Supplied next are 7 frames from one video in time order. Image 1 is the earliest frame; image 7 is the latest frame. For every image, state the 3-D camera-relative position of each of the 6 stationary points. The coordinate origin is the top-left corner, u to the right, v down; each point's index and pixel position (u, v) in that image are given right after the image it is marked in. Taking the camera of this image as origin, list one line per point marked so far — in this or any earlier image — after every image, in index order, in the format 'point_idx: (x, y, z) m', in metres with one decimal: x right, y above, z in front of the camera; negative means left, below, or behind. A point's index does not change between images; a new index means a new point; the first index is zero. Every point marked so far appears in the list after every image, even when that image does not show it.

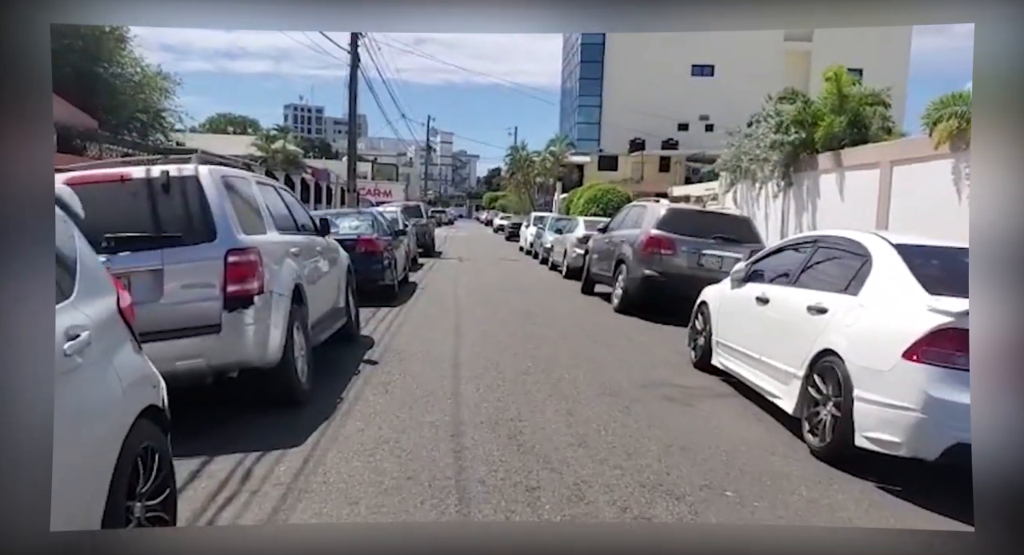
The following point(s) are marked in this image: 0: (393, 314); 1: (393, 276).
0: (-1.4, -0.4, +8.2) m
1: (-1.8, 0.0, +10.1) m
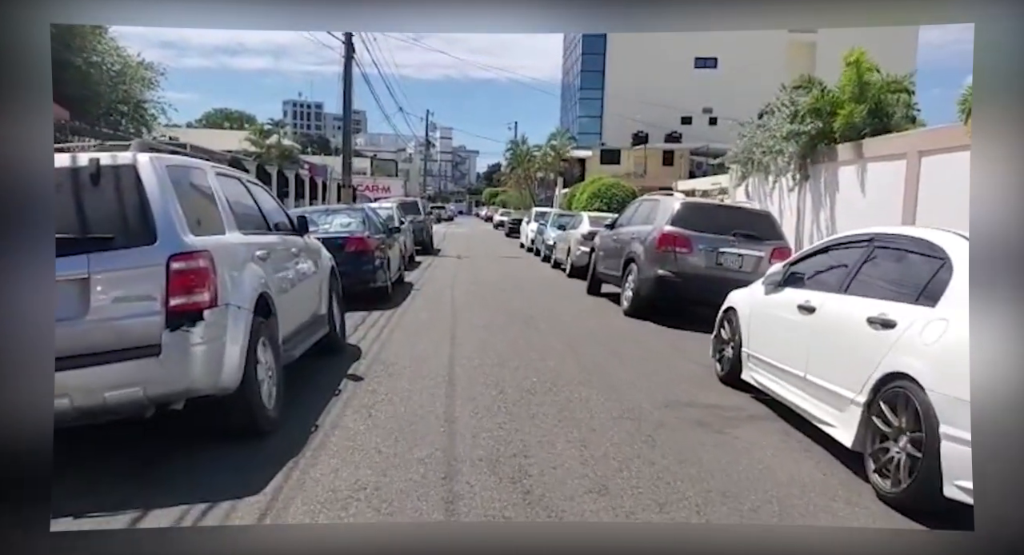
0: (-1.4, -0.4, +7.5) m
1: (-1.7, 0.0, +9.4) m
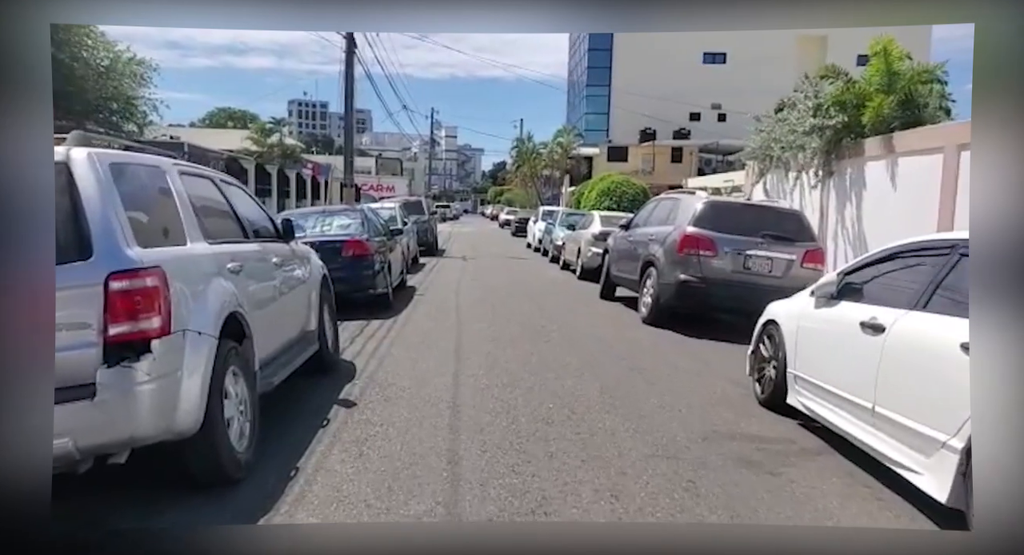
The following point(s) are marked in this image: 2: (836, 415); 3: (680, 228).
0: (-1.3, -0.5, +6.9) m
1: (-1.6, -0.1, +8.8) m
2: (+1.7, -0.7, +3.7) m
3: (+1.9, +0.6, +7.7) m
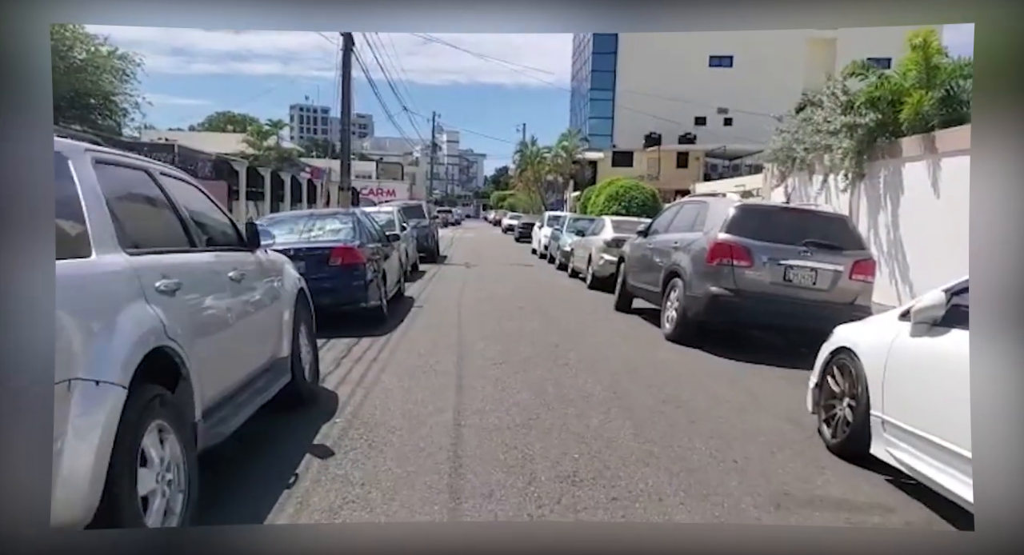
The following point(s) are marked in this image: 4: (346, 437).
0: (-1.2, -0.6, +6.1) m
1: (-1.5, -0.2, +8.0) m
2: (+1.8, -0.8, +2.8) m
3: (+2.0, +0.4, +6.8) m
4: (-0.9, -0.9, +3.8) m
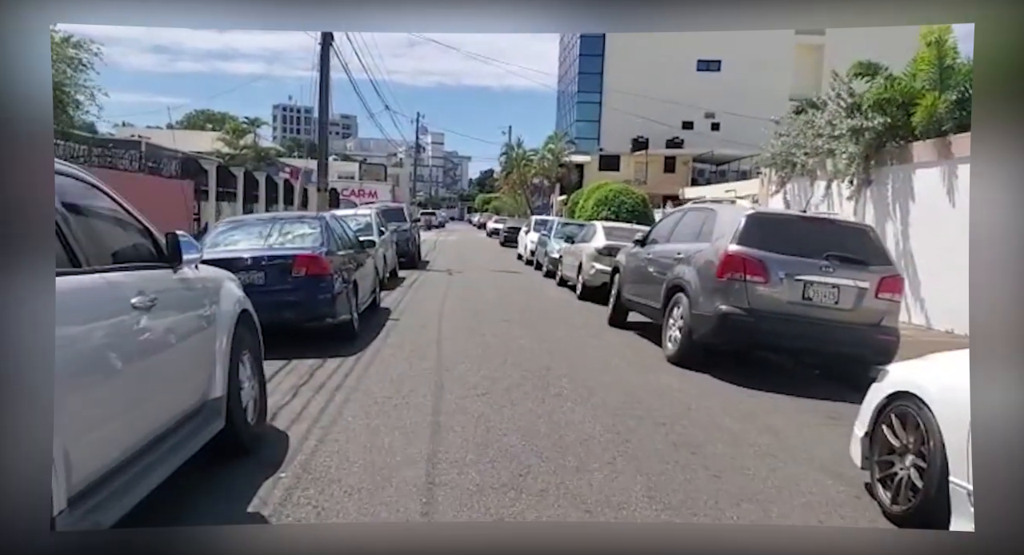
0: (-1.3, -0.7, +5.3) m
1: (-1.7, -0.3, +7.2) m
2: (+1.8, -1.0, +2.1) m
3: (+1.9, +0.3, +6.2) m
4: (-1.0, -1.0, +3.0) m
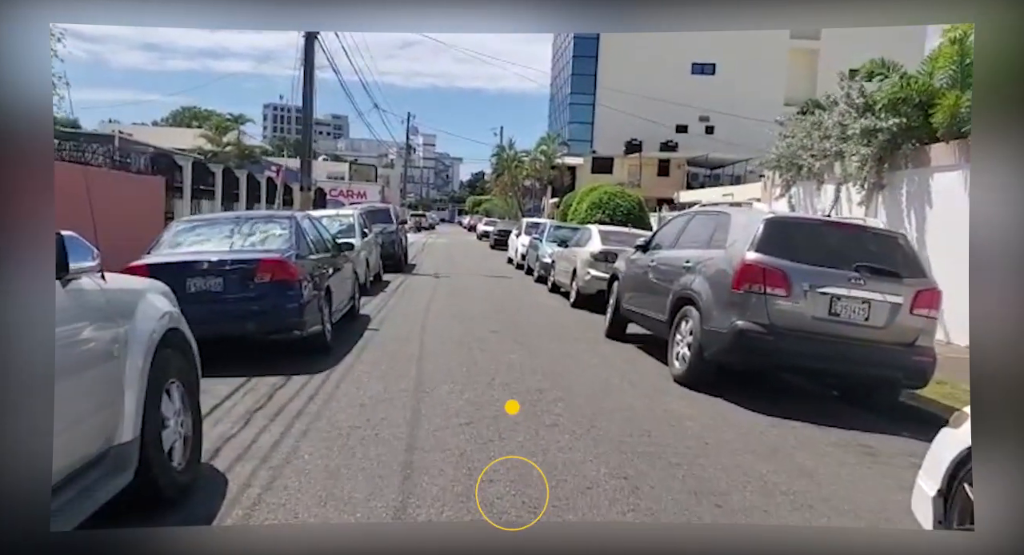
0: (-1.4, -0.8, +4.7) m
1: (-1.8, -0.4, +6.5) m
2: (+1.7, -1.0, +1.5) m
3: (+1.8, +0.2, +5.5) m
4: (-1.0, -1.0, +2.3) m
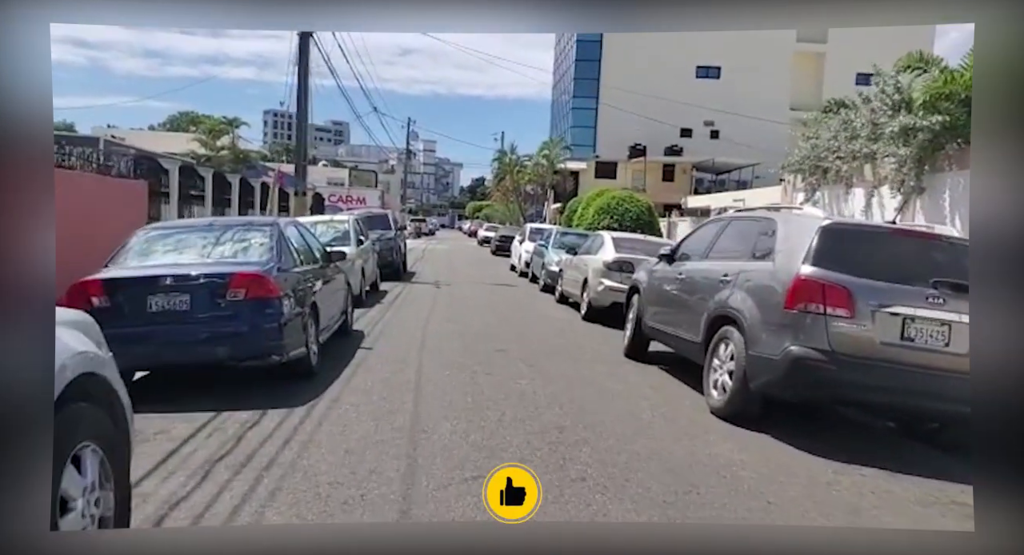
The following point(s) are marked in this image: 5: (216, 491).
0: (-1.3, -0.9, +3.9) m
1: (-1.7, -0.5, +5.8) m
2: (+1.8, -1.1, +0.7) m
3: (+1.9, +0.1, +4.8) m
4: (-0.9, -1.1, +1.5) m
5: (-1.4, -1.0, +3.0) m
